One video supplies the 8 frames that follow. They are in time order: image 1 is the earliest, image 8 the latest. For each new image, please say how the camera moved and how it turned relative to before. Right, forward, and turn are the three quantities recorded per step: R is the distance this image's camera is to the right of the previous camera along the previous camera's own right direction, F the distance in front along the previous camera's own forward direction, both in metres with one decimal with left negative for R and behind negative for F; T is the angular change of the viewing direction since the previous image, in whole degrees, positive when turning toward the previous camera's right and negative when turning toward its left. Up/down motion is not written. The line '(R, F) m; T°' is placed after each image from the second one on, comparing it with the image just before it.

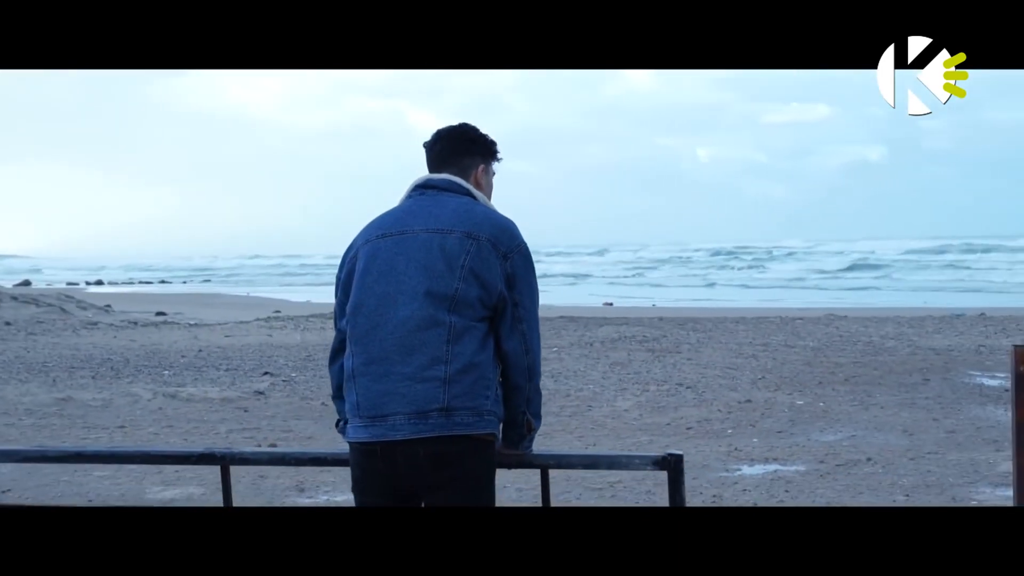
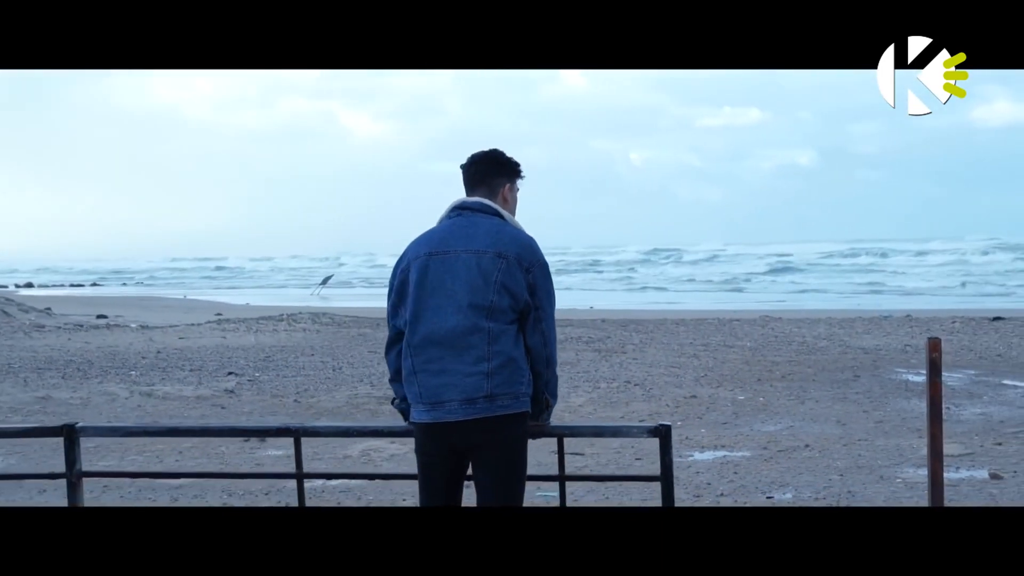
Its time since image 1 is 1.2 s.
(-0.4, -0.7) m; +4°
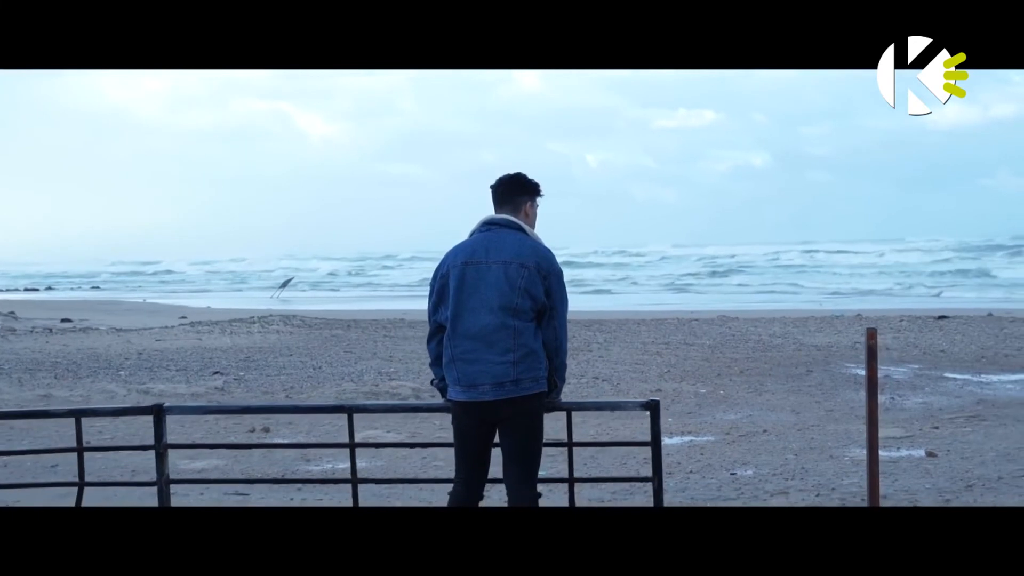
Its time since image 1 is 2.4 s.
(-0.3, -0.7) m; +3°
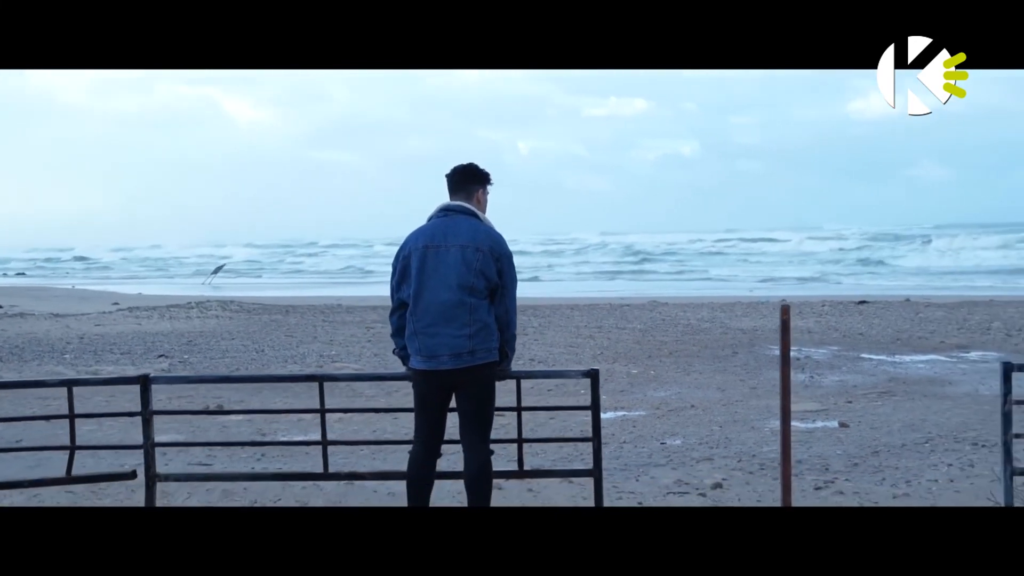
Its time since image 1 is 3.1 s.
(-0.1, -0.5) m; +4°
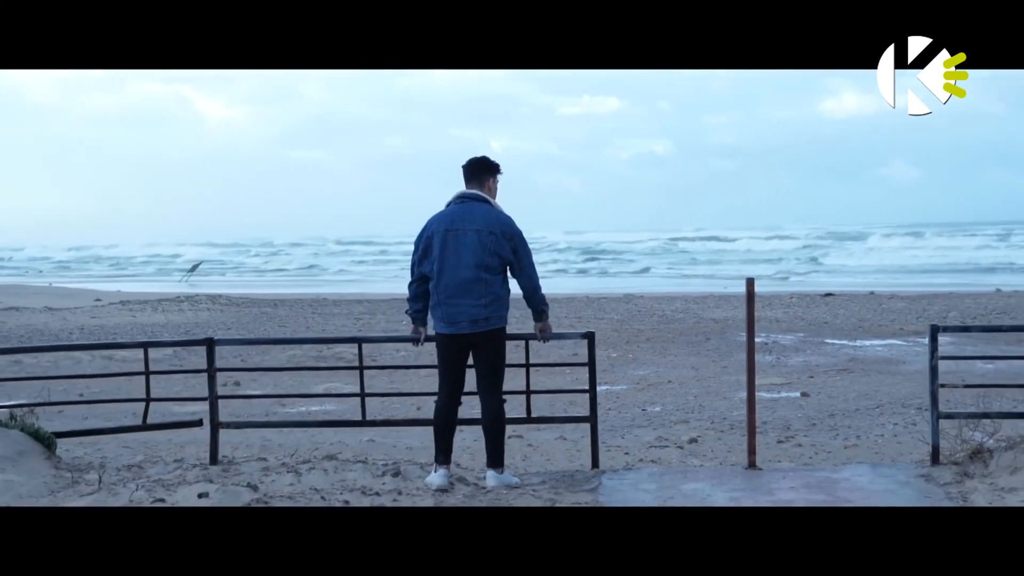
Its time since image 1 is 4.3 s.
(-0.2, -0.9) m; +2°
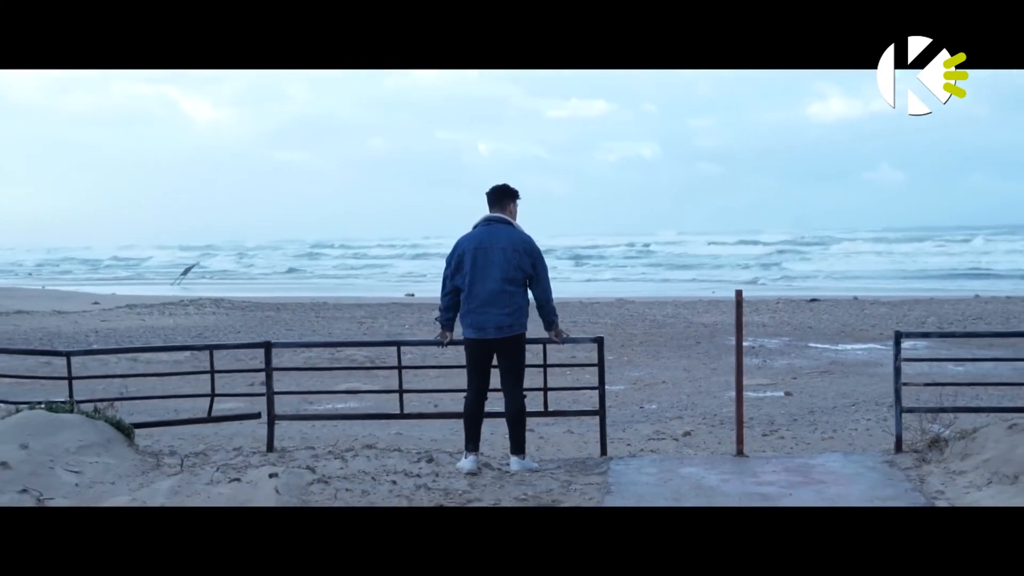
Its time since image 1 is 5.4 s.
(-0.2, -0.8) m; +1°
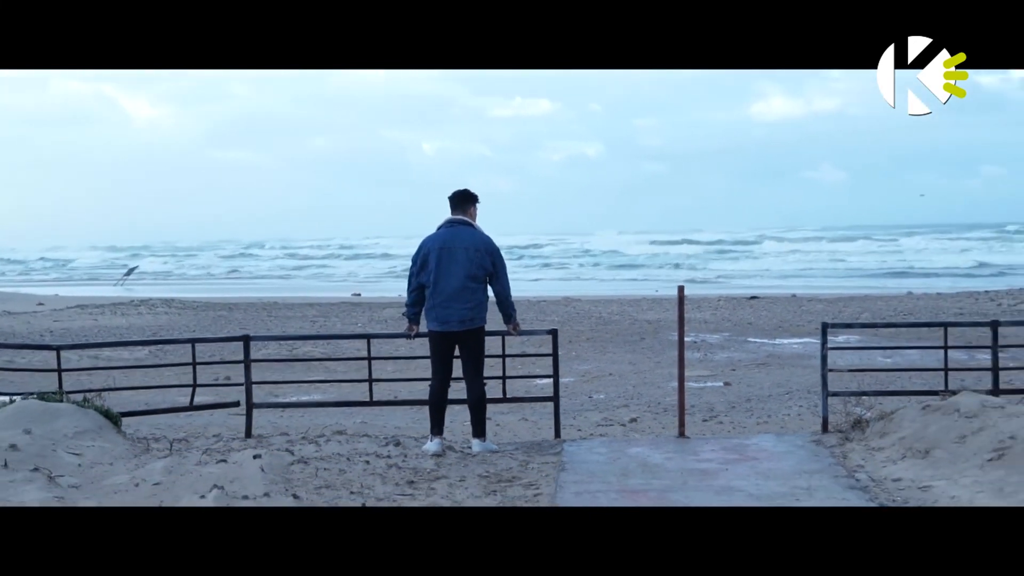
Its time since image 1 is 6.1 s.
(-0.1, -0.6) m; +3°
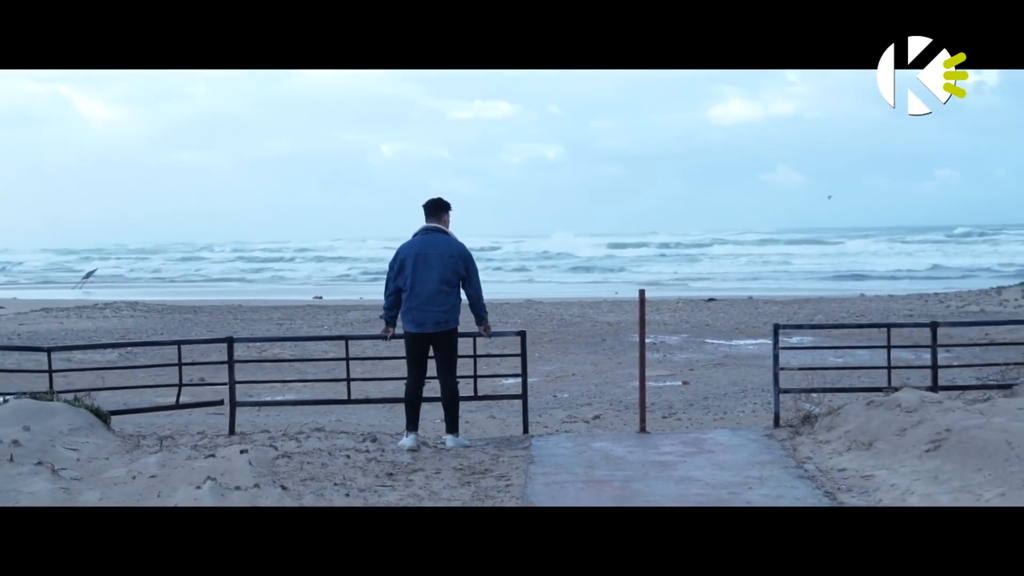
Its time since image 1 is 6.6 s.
(-0.1, -0.4) m; +2°
